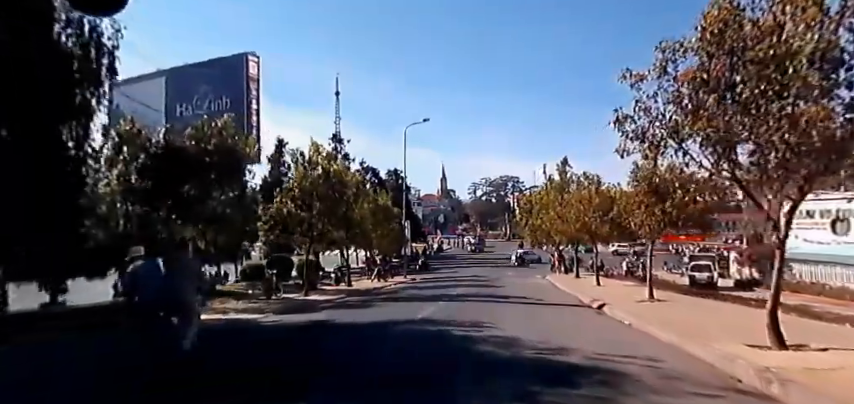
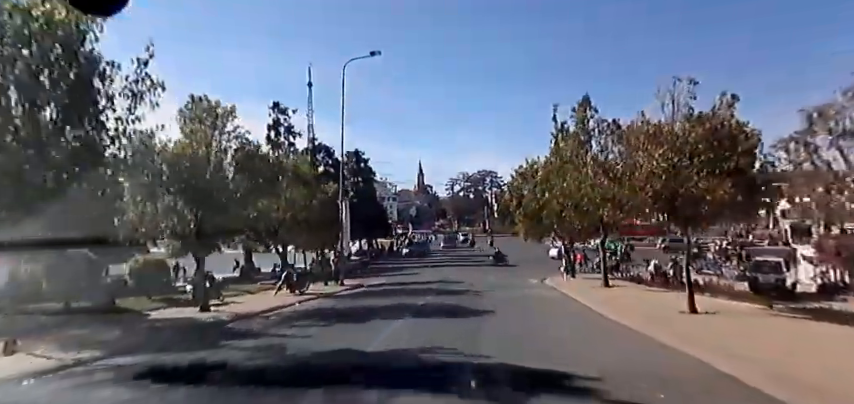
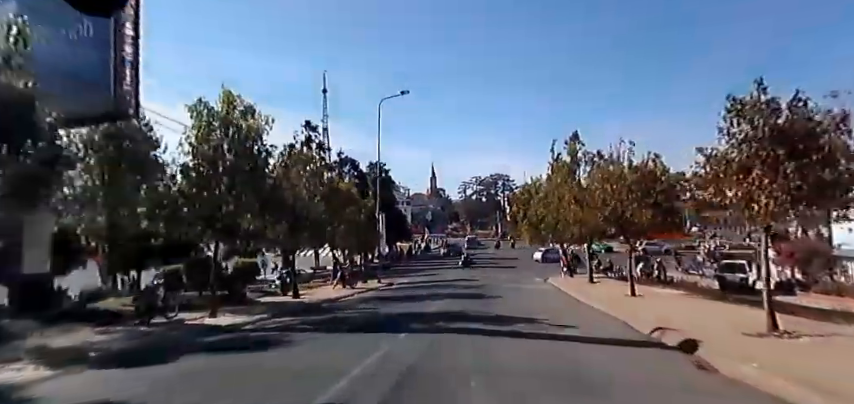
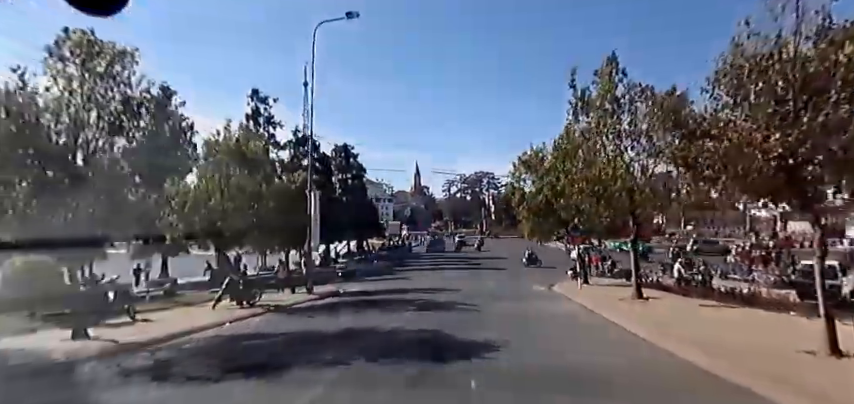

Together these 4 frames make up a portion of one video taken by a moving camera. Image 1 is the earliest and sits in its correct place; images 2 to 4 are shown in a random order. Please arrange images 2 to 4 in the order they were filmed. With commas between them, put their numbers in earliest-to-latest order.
3, 2, 4
